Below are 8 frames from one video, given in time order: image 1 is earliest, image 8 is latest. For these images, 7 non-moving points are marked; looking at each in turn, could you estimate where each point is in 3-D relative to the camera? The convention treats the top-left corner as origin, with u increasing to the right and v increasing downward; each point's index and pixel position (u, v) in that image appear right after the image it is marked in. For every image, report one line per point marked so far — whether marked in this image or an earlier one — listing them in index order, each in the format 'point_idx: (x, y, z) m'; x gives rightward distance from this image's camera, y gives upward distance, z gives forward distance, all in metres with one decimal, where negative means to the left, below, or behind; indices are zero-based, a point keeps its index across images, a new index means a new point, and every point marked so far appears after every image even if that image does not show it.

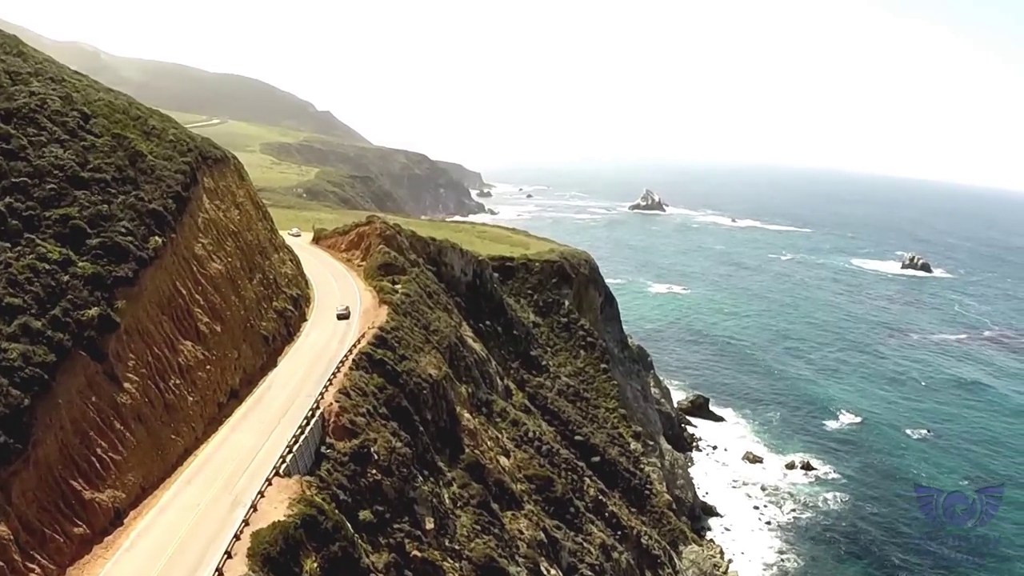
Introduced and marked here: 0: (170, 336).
0: (-9.3, -1.3, +18.1) m
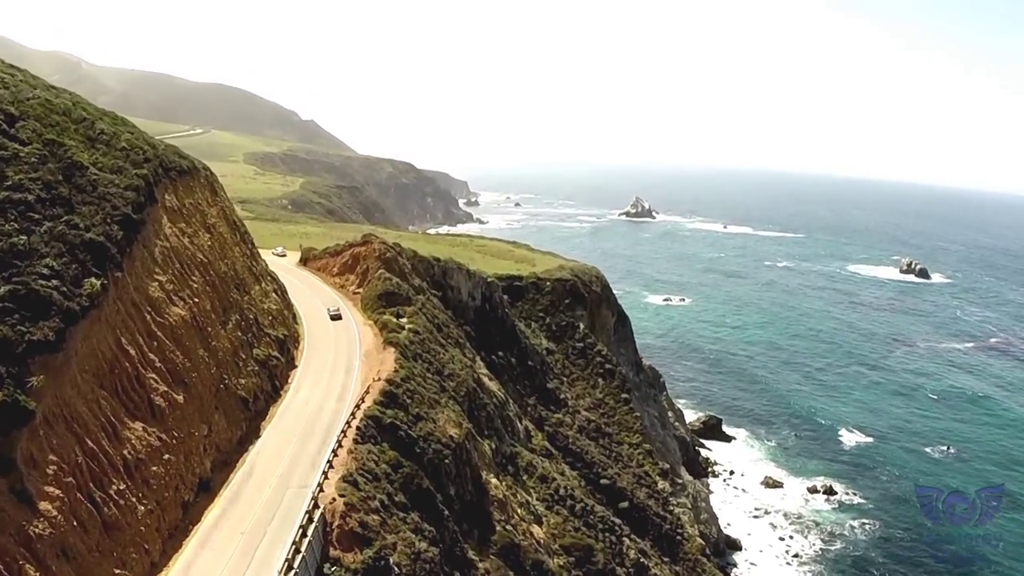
0: (-7.9, -2.5, +13.2) m
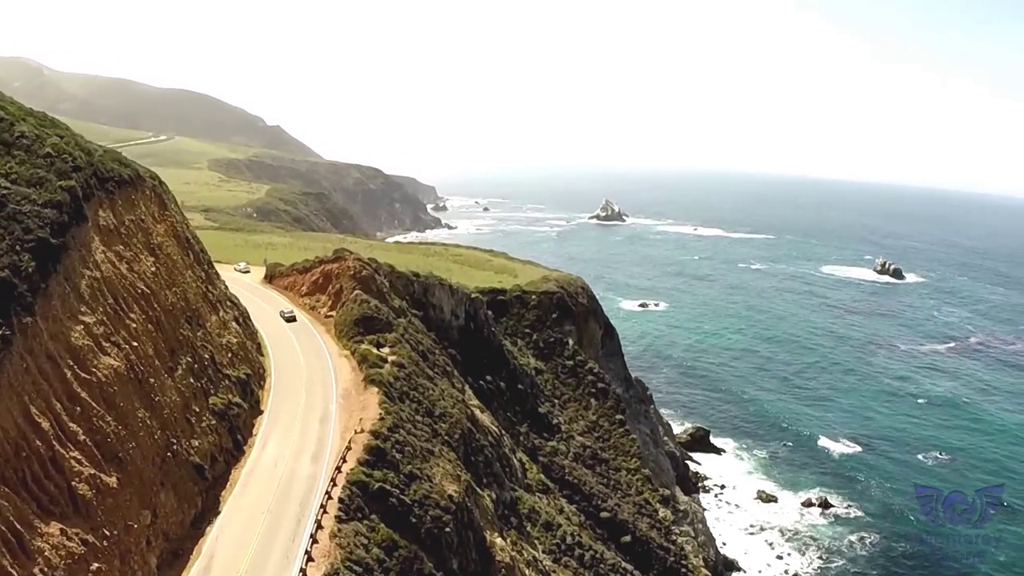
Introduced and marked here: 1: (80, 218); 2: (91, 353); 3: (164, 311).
0: (-7.4, -3.4, +9.8) m
1: (-10.1, +1.6, +15.7) m
2: (-8.4, -1.3, +13.4) m
3: (-9.1, -0.6, +17.8) m
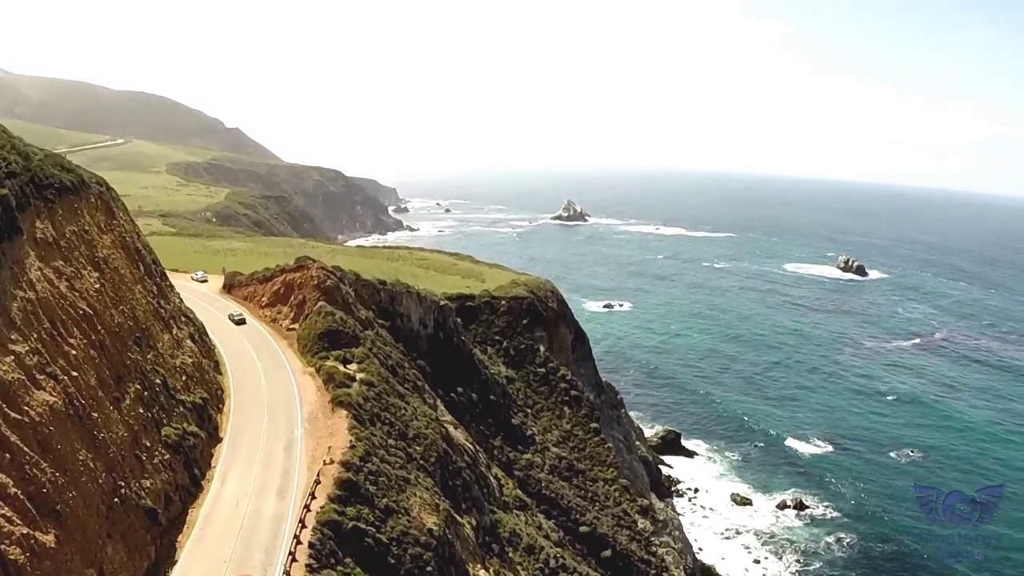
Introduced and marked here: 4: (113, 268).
0: (-7.3, -3.9, +8.2) m
1: (-10.5, +1.1, +13.9) m
2: (-8.6, -1.8, +11.8) m
3: (-9.6, -1.1, +16.1) m
4: (-11.1, +0.5, +18.6) m
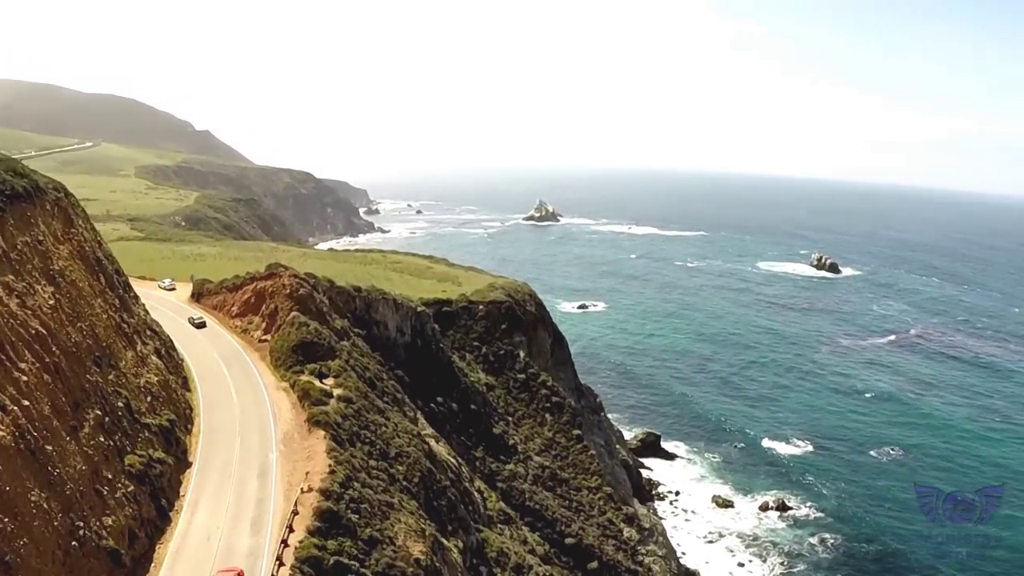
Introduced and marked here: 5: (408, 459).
0: (-7.2, -4.2, +6.9) m
1: (-10.6, +0.7, +12.5) m
2: (-8.7, -2.1, +10.4) m
3: (-9.8, -1.5, +14.7) m
4: (-11.4, +0.2, +17.2) m
5: (-3.0, -4.9, +19.0) m
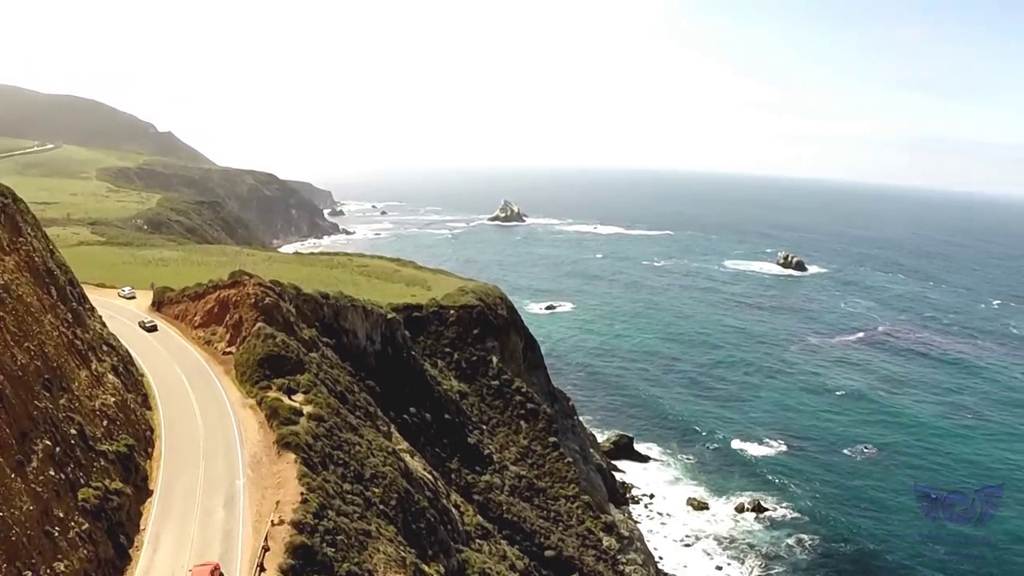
0: (-7.0, -4.5, +5.5) m
1: (-10.8, +0.4, +10.9) m
2: (-8.7, -2.4, +8.9) m
3: (-10.1, -1.8, +13.1) m
4: (-11.8, -0.2, +15.5) m
5: (-3.4, -5.1, +17.8) m
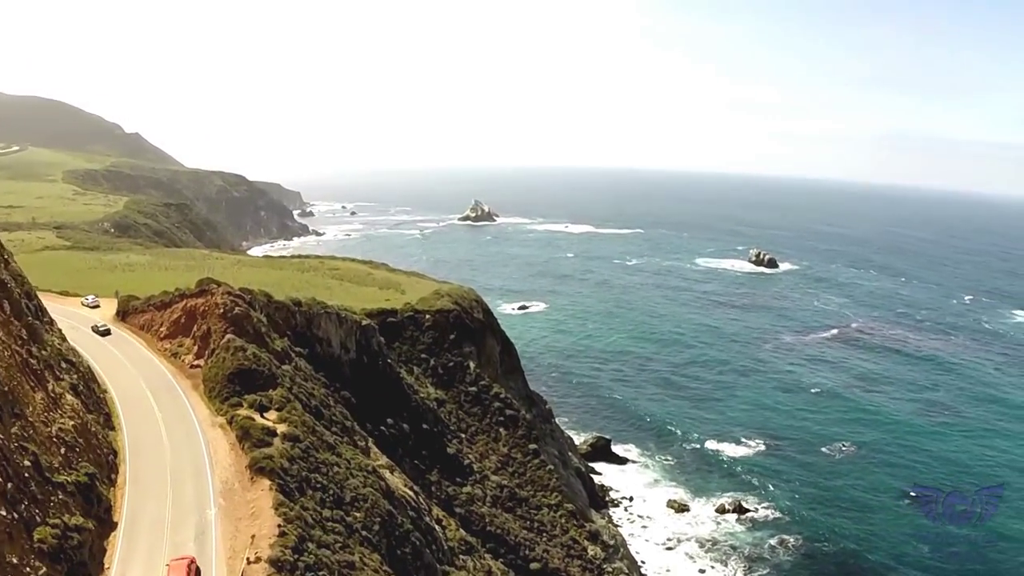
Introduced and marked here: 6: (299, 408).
0: (-6.9, -4.8, +4.4) m
1: (-10.9, 0.0, +9.7) m
2: (-8.7, -2.8, +7.8) m
3: (-10.2, -2.2, +11.9) m
4: (-12.1, -0.6, +14.3) m
5: (-3.7, -5.4, +16.9) m
6: (-6.4, -3.5, +19.8) m
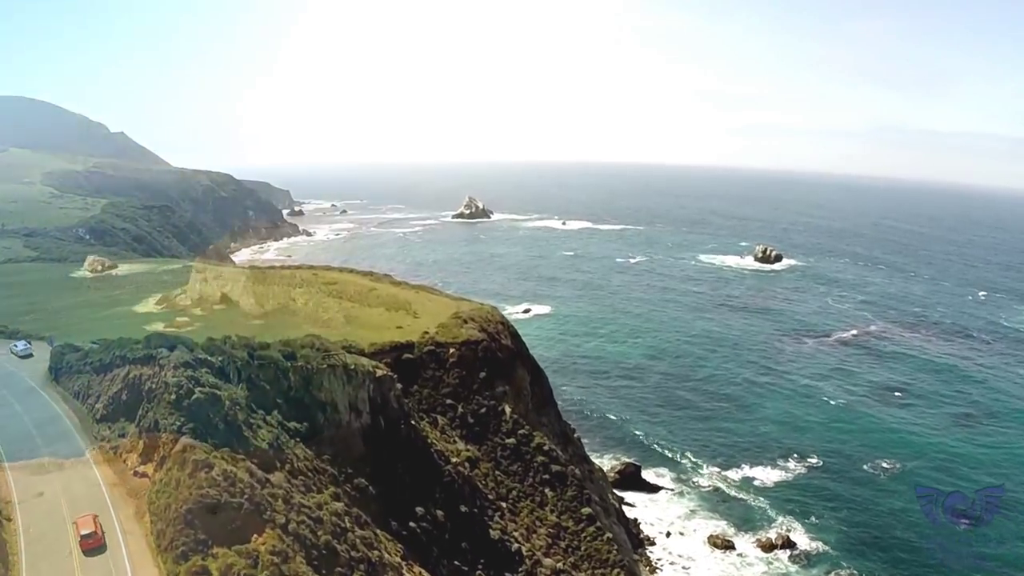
0: (-4.2, -6.6, -2.7) m
1: (-8.4, -1.7, +2.4) m
2: (-6.2, -4.5, +0.6) m
3: (-7.8, -3.9, +4.7) m
4: (-9.7, -2.3, +7.0) m
5: (-1.3, -7.0, +9.8) m
6: (-4.0, -5.1, +12.7) m
